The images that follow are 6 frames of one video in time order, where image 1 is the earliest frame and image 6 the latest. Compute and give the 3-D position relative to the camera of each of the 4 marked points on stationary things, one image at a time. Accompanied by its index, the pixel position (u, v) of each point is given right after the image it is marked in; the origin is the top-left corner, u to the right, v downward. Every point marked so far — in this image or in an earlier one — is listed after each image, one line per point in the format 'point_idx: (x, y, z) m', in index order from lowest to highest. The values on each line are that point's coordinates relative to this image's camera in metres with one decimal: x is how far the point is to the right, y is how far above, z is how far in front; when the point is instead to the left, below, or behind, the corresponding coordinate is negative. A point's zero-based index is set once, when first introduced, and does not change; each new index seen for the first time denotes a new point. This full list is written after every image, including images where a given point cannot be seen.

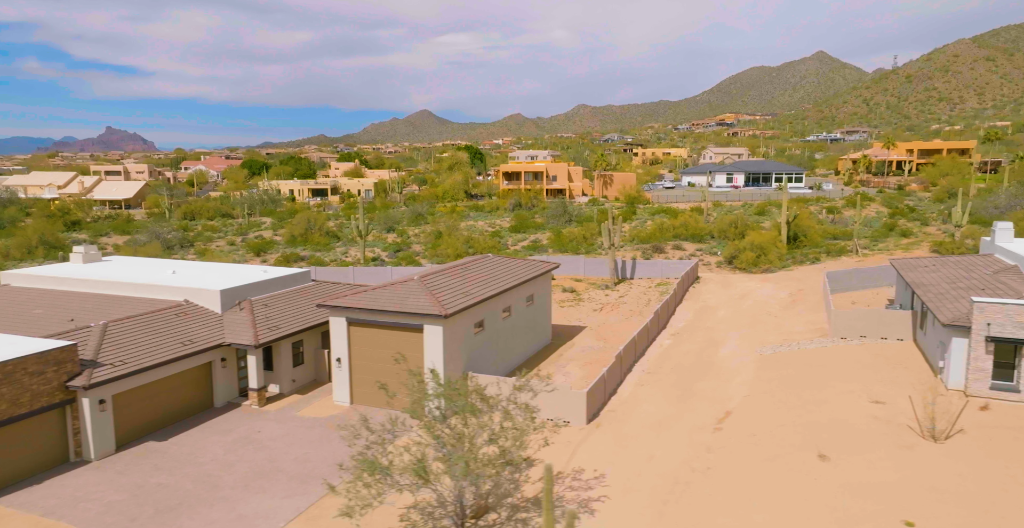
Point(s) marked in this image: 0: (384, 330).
0: (-3.3, -1.7, +17.8) m
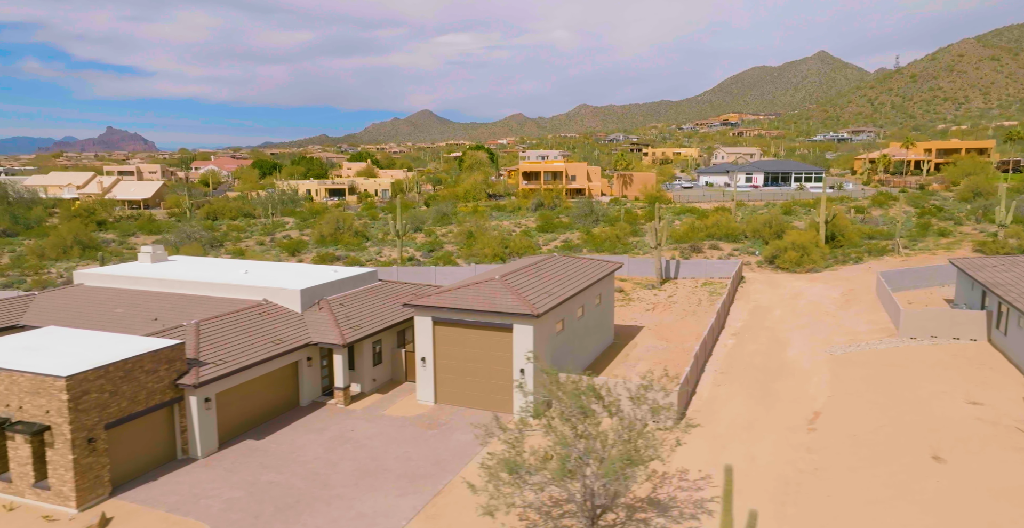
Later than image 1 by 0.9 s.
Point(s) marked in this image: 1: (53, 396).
0: (-1.1, -1.7, +17.8) m
1: (-8.0, -2.3, +12.2) m
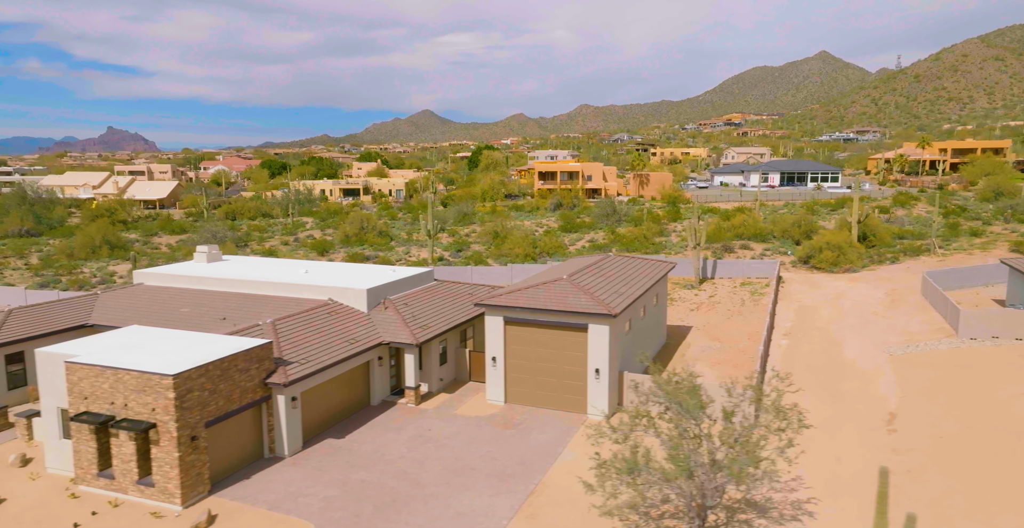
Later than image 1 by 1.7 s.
0: (+0.8, -1.7, +17.8) m
1: (-6.2, -2.3, +12.3) m
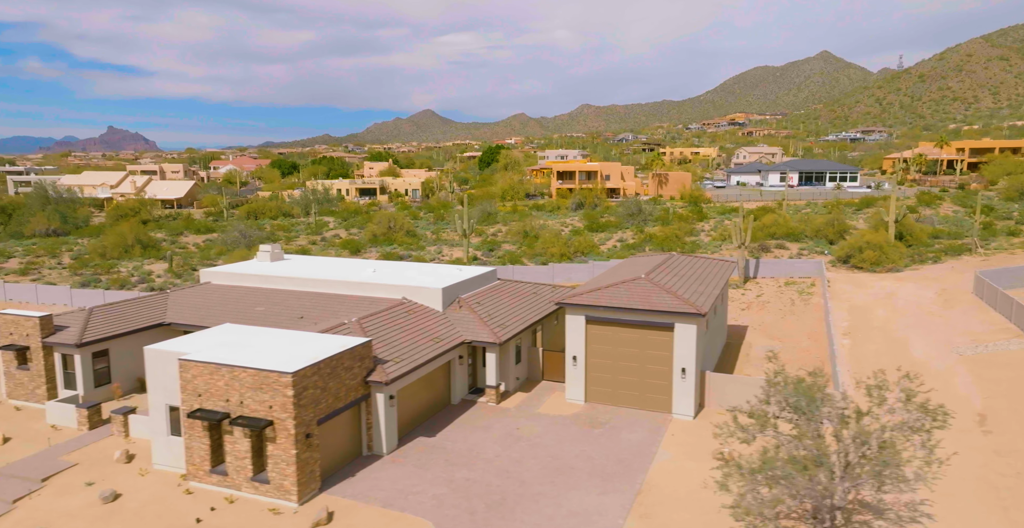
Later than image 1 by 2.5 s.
0: (+2.9, -1.7, +17.8) m
1: (-4.2, -2.3, +12.4) m
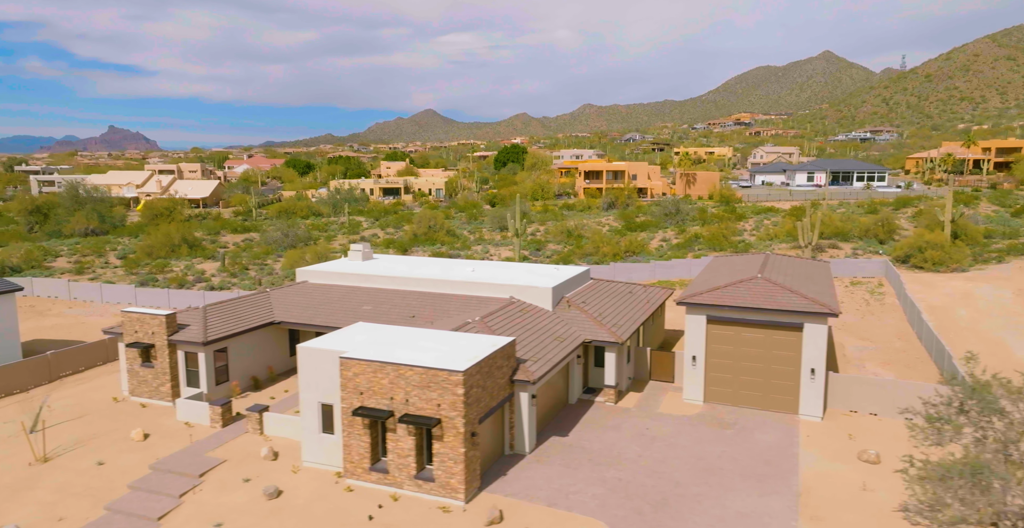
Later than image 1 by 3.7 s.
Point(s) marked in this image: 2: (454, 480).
0: (+6.1, -1.7, +17.7) m
1: (-1.2, -2.3, +12.4) m
2: (-1.1, -3.9, +12.6) m
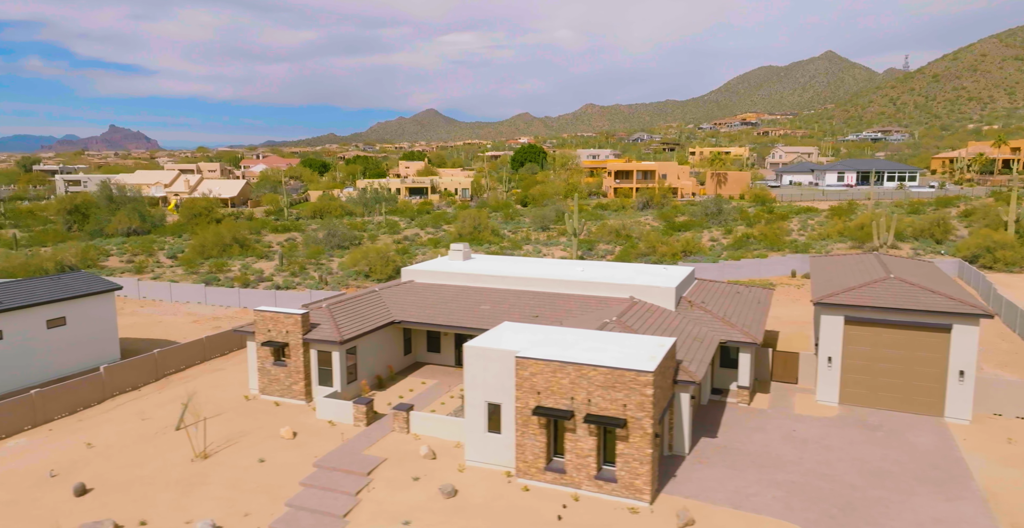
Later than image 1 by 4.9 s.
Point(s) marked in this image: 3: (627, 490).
0: (+9.5, -1.7, +17.4) m
1: (+2.2, -2.2, +12.3) m
2: (+2.3, -3.9, +12.5) m
3: (+2.1, -4.1, +12.6) m
